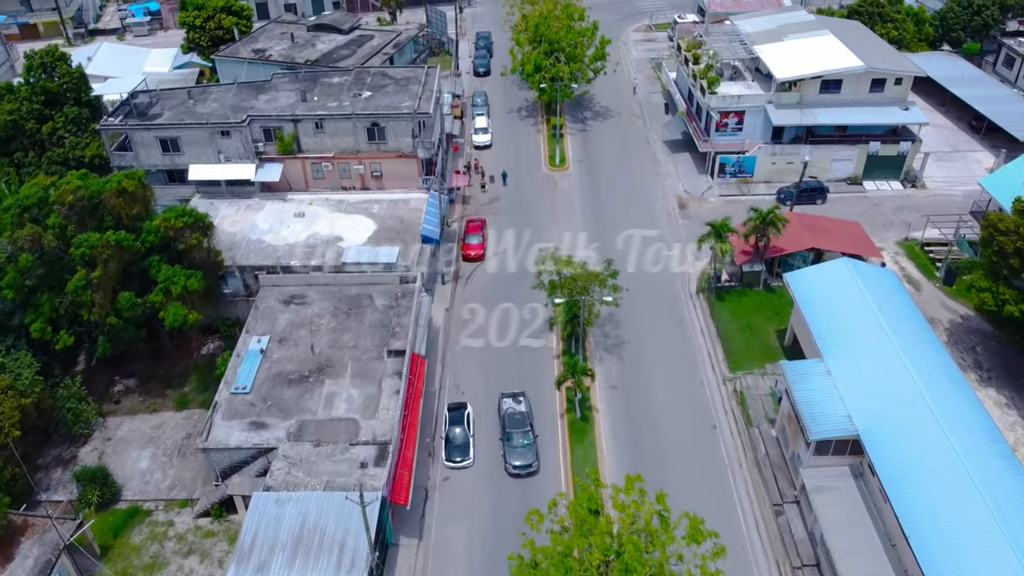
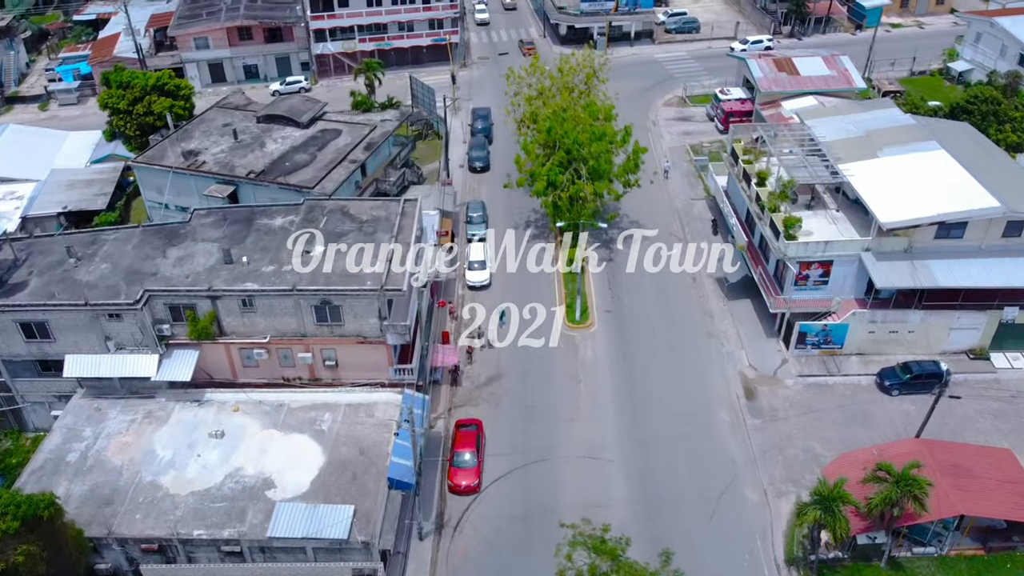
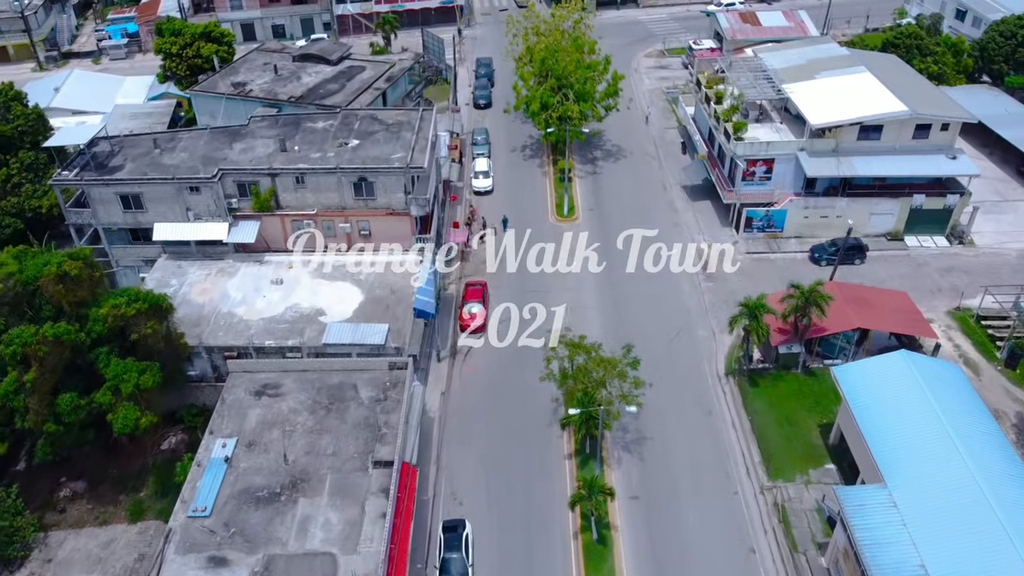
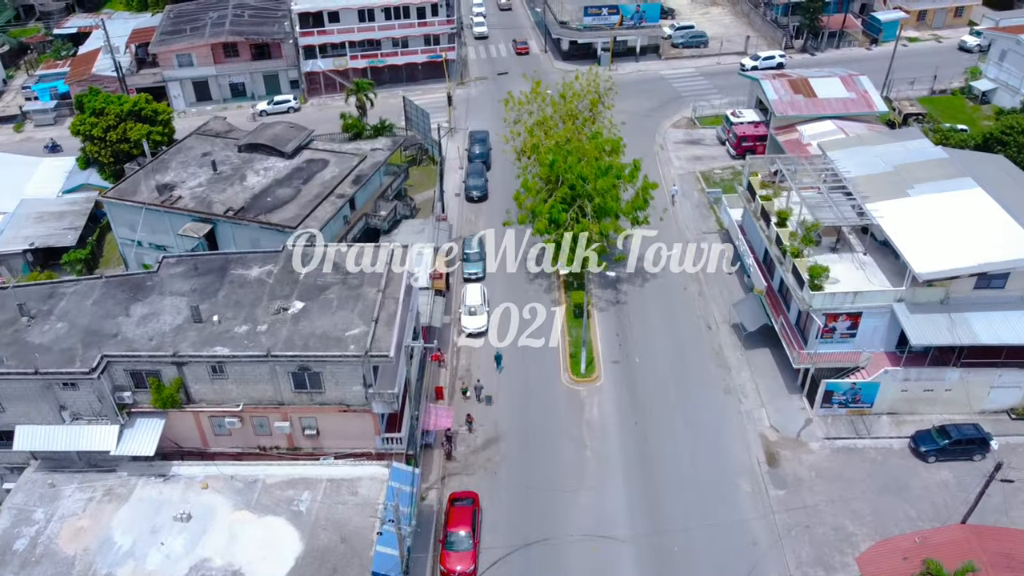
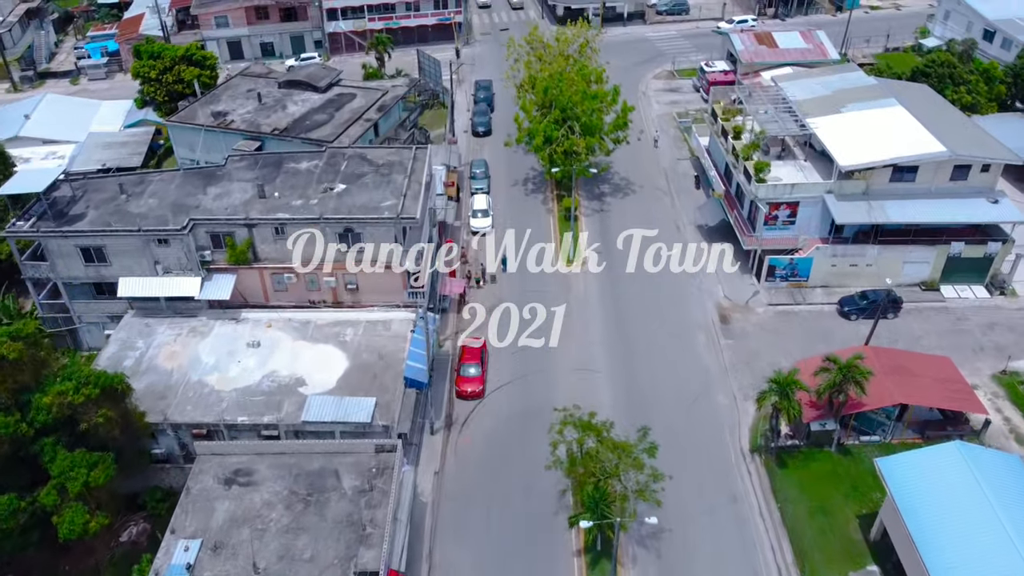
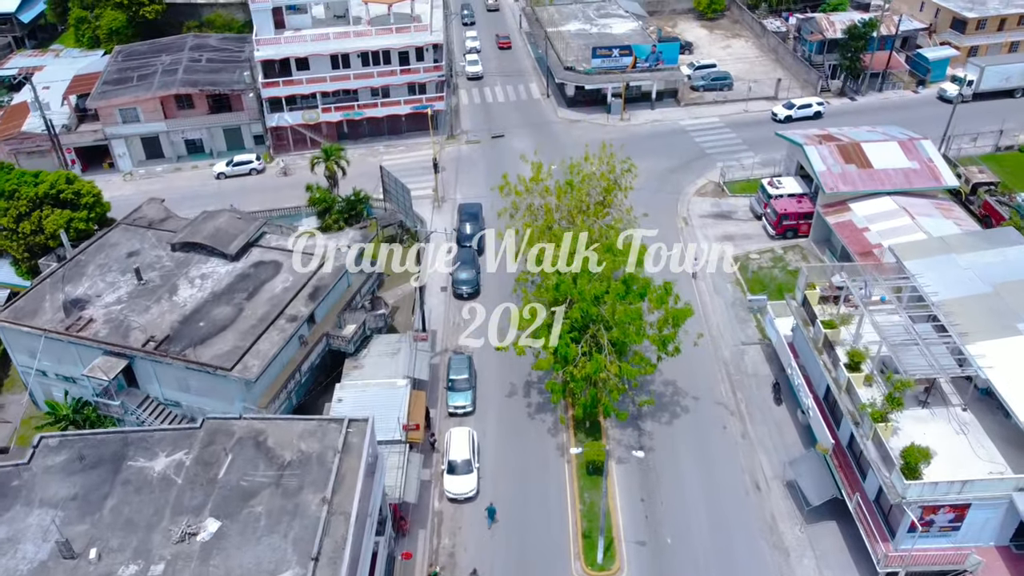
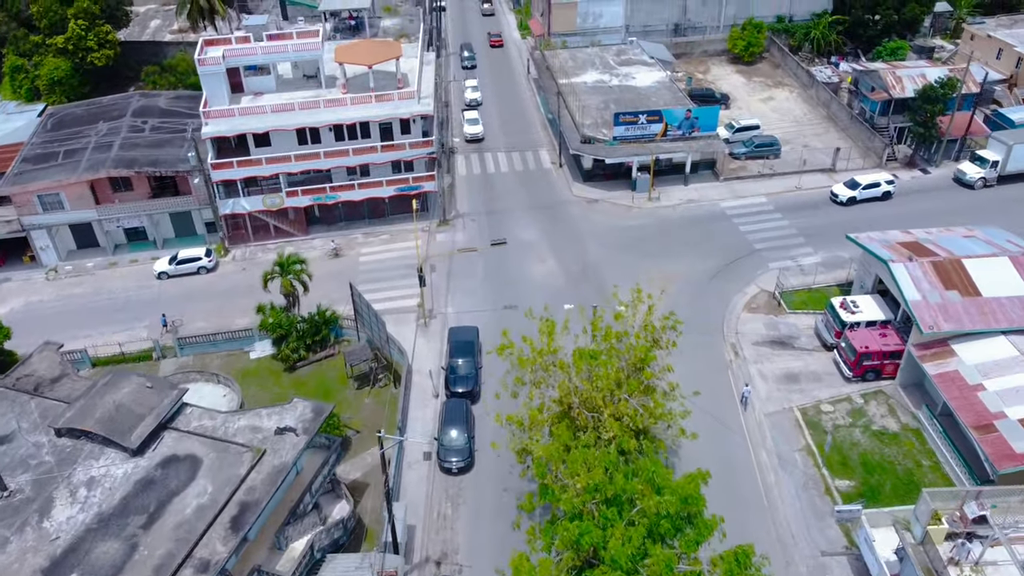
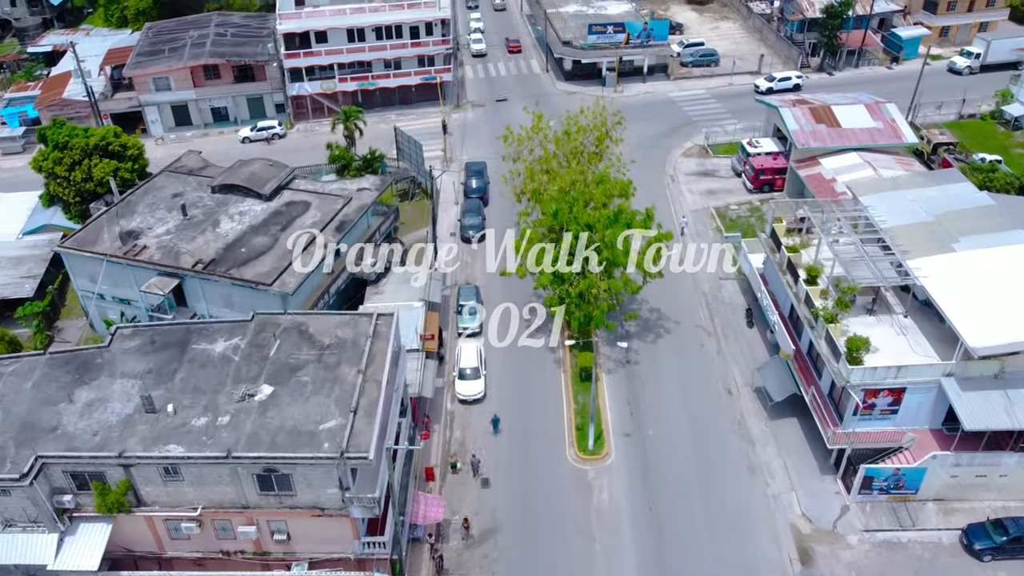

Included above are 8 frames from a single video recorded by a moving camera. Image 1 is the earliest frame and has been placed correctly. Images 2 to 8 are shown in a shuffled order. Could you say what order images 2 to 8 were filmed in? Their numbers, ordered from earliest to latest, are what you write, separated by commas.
3, 5, 2, 4, 8, 6, 7
